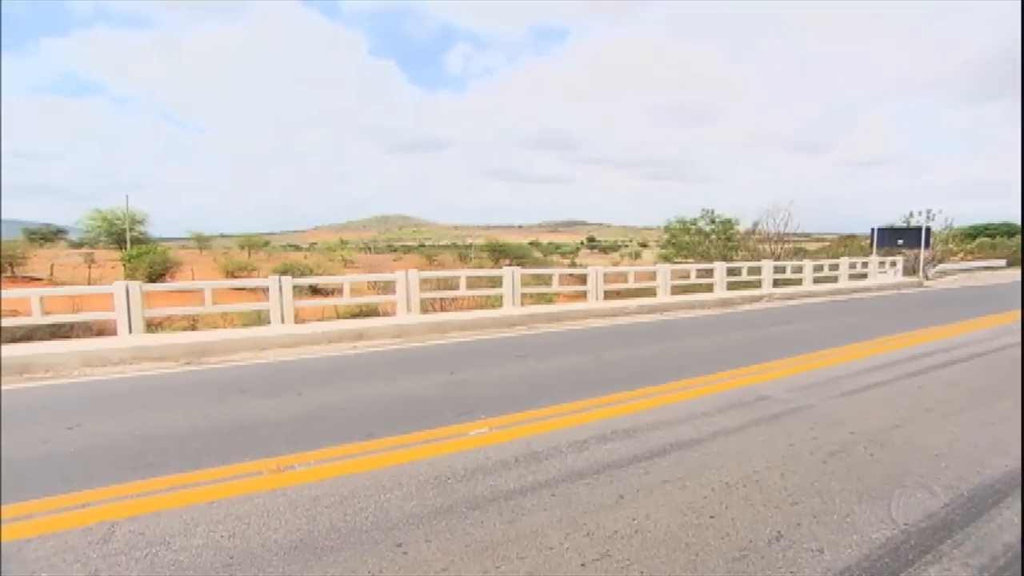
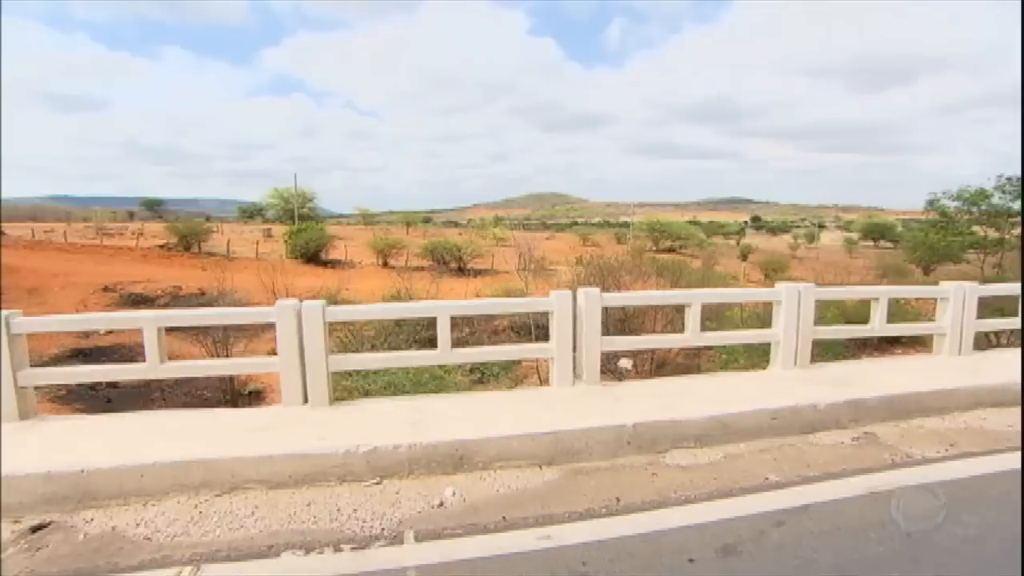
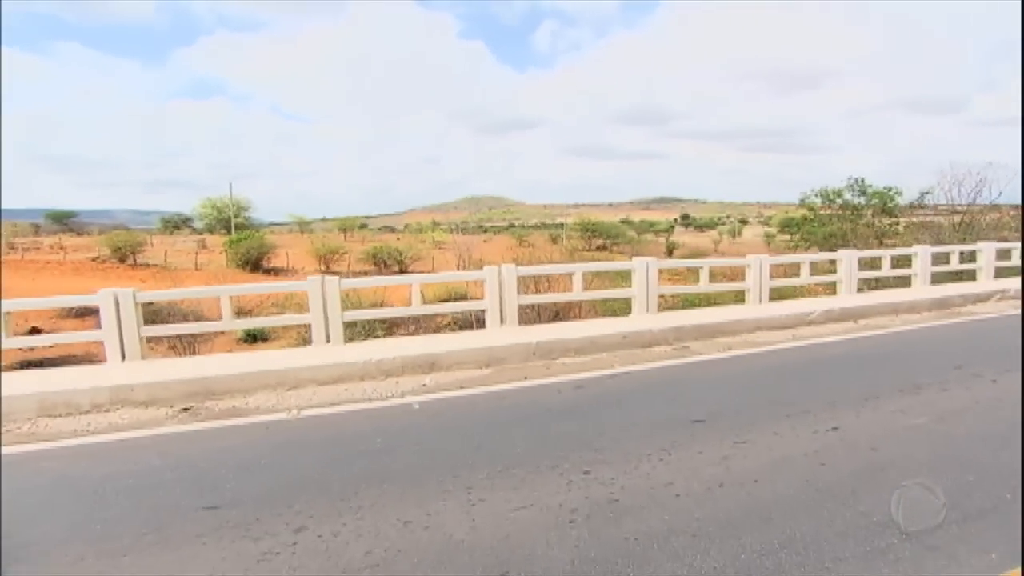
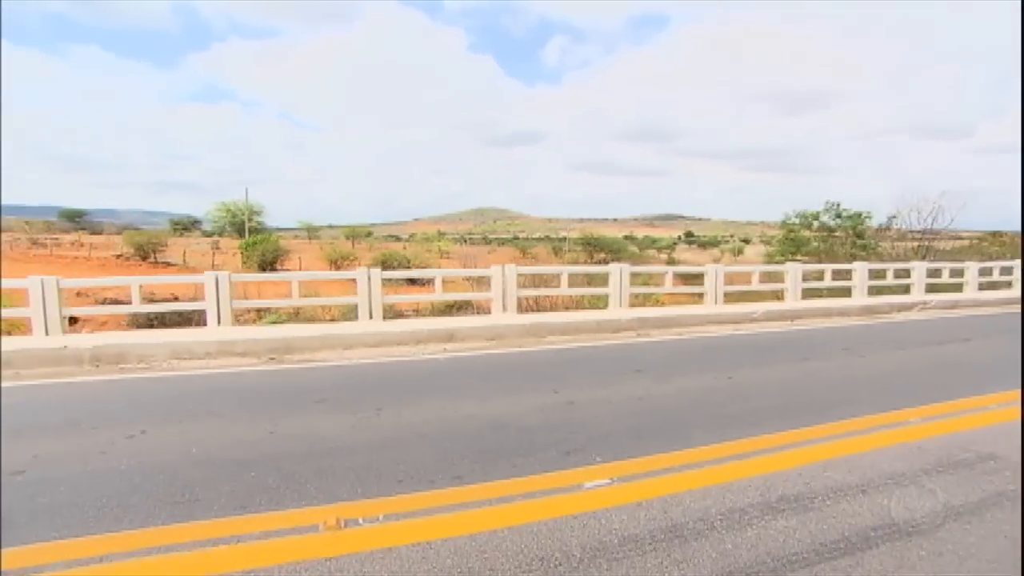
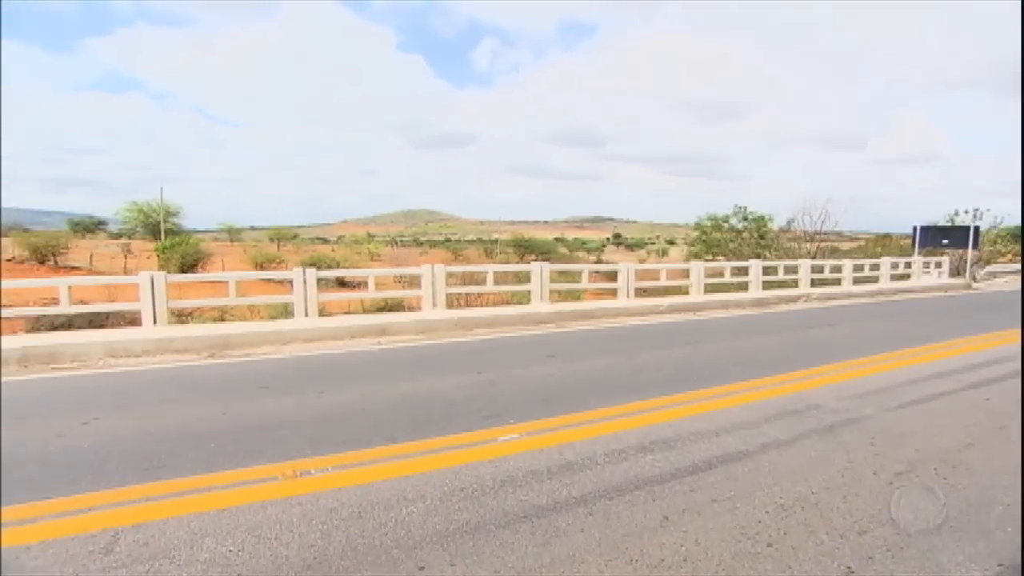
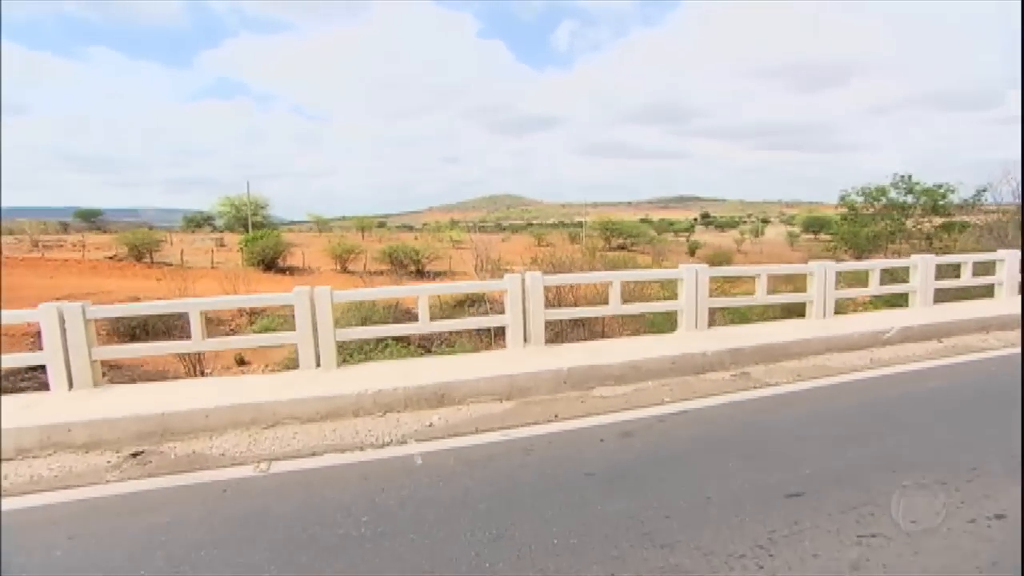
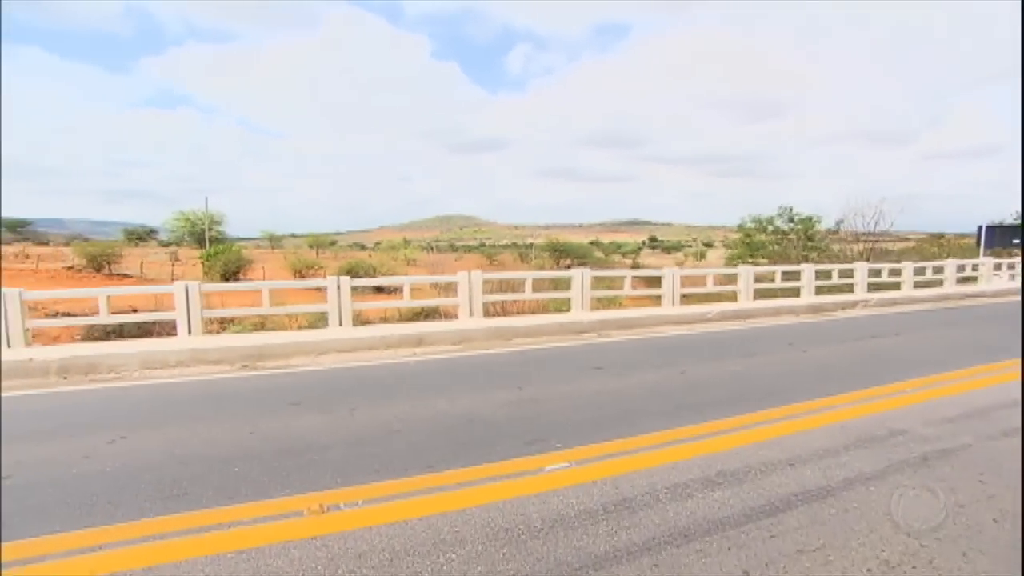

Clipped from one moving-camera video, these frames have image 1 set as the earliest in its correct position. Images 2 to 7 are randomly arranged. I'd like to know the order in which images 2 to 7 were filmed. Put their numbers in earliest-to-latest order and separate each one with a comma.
5, 7, 4, 3, 6, 2
